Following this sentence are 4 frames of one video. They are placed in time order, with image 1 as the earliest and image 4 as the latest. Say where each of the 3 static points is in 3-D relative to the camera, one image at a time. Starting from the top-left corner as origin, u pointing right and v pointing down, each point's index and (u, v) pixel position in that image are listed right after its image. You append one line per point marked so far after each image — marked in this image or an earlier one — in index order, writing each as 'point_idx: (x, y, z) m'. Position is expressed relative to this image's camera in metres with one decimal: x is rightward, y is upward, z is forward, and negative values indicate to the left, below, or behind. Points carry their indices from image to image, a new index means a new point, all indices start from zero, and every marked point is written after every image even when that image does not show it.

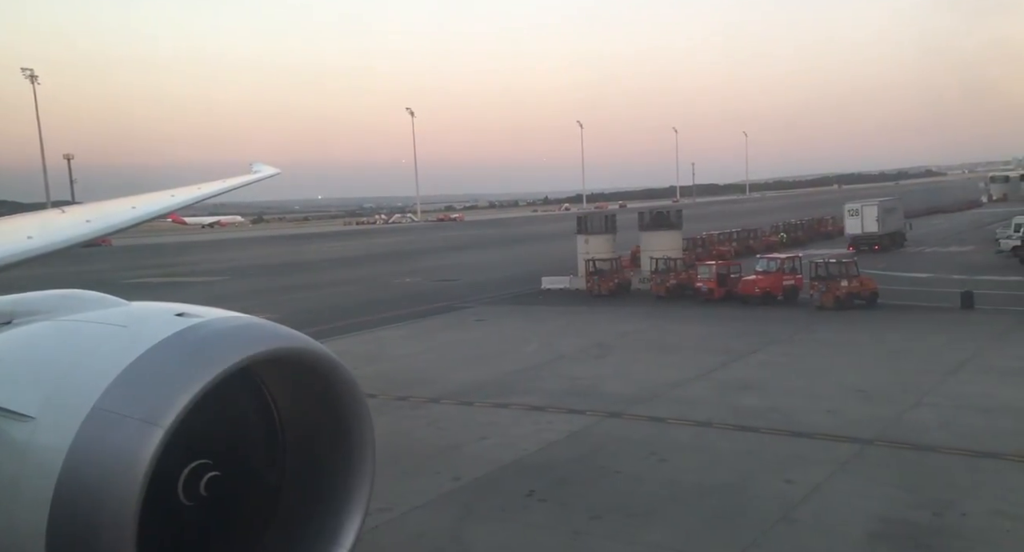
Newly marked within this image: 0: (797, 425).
0: (+4.1, -2.2, +13.2) m
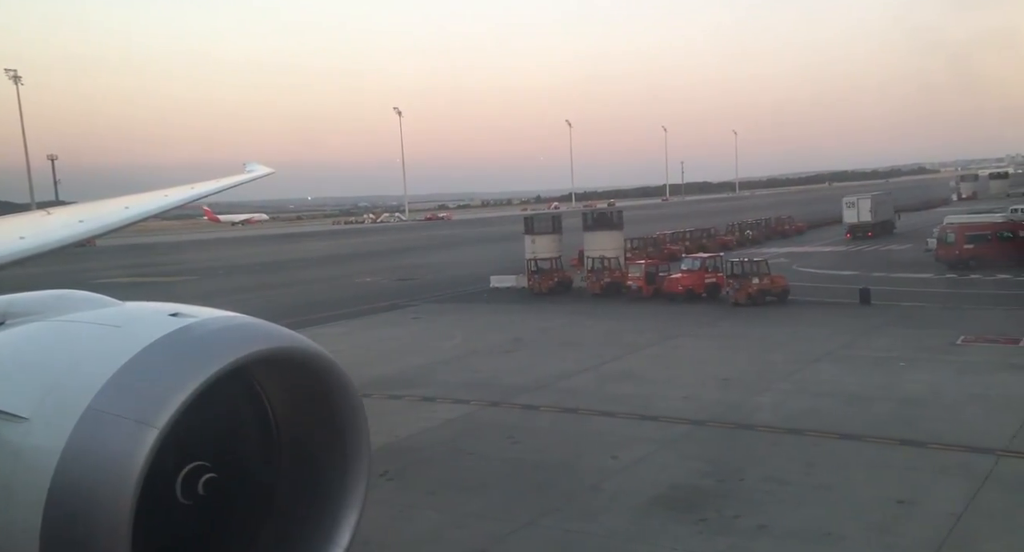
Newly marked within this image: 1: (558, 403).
0: (+2.2, -2.1, +14.6) m
1: (+0.8, -2.2, +15.7) m
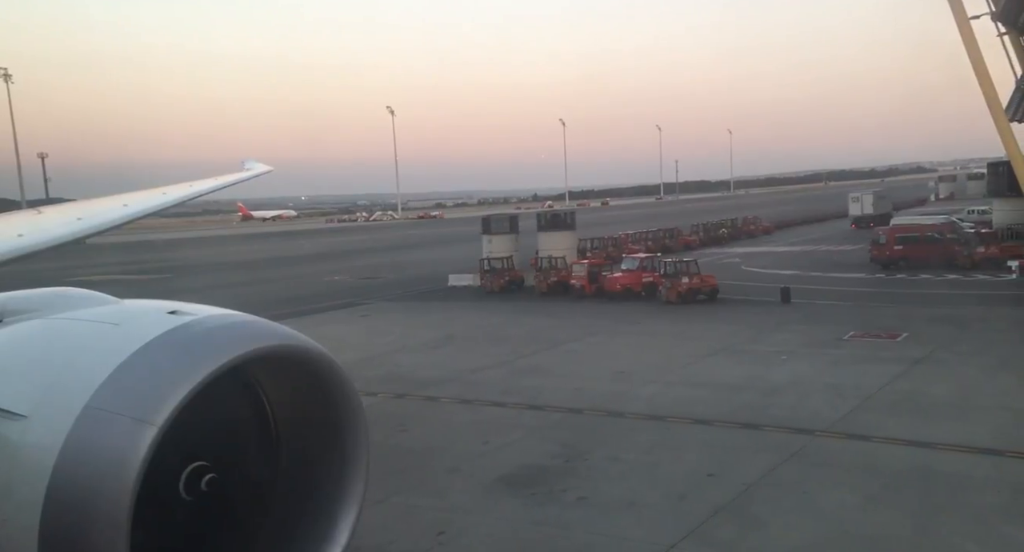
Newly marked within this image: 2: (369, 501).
0: (+0.4, -2.1, +15.7) m
1: (-0.9, -2.2, +16.8) m
2: (-1.7, -2.6, +10.9) m
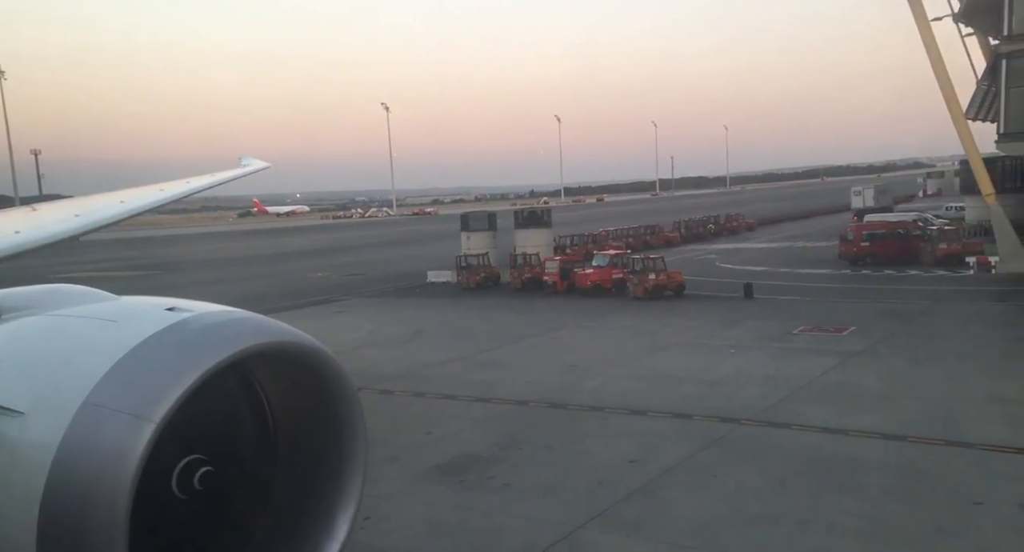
0: (-0.4, -2.1, +16.2) m
1: (-1.8, -2.1, +17.3) m
2: (-2.5, -2.6, +11.4) m
